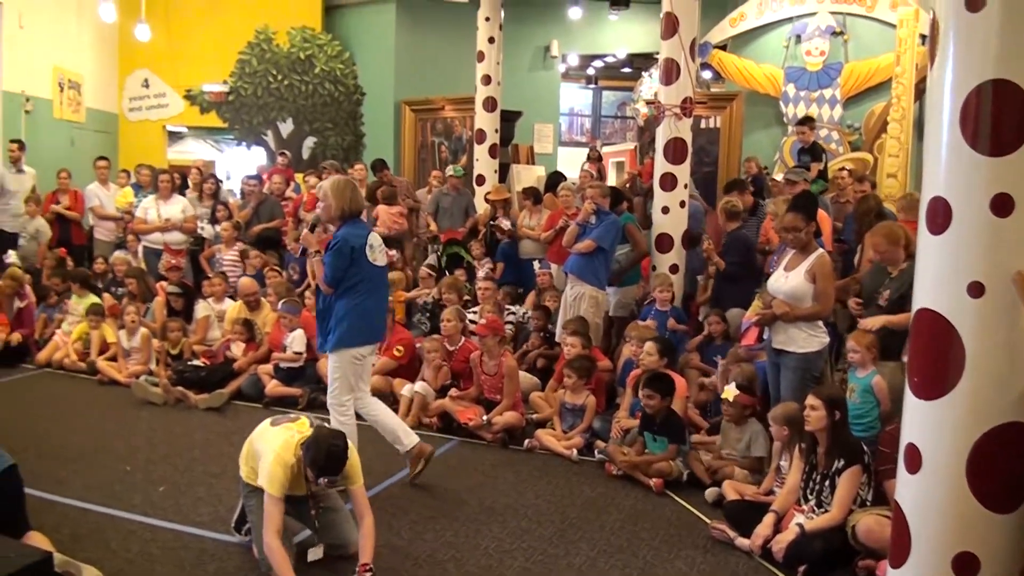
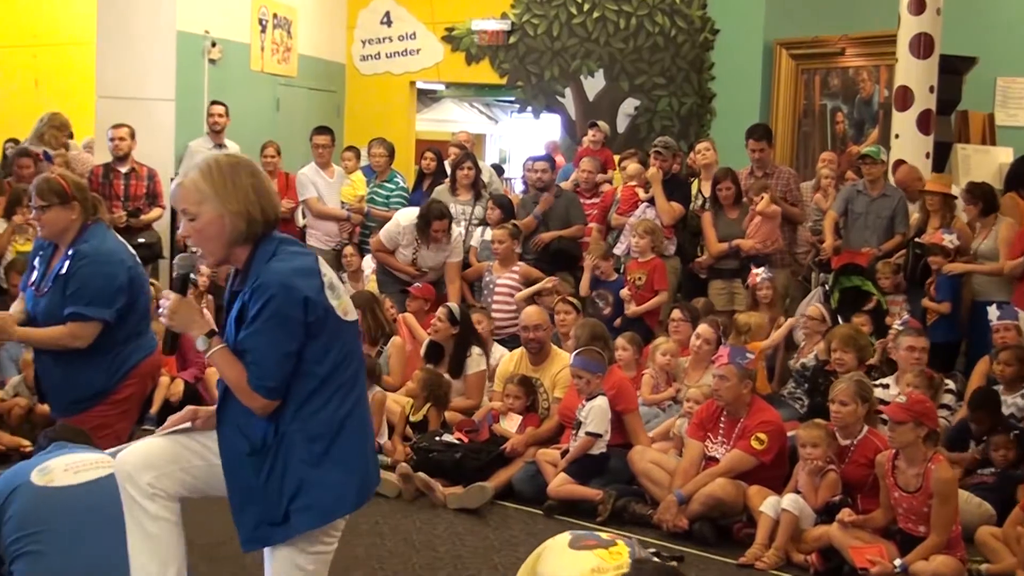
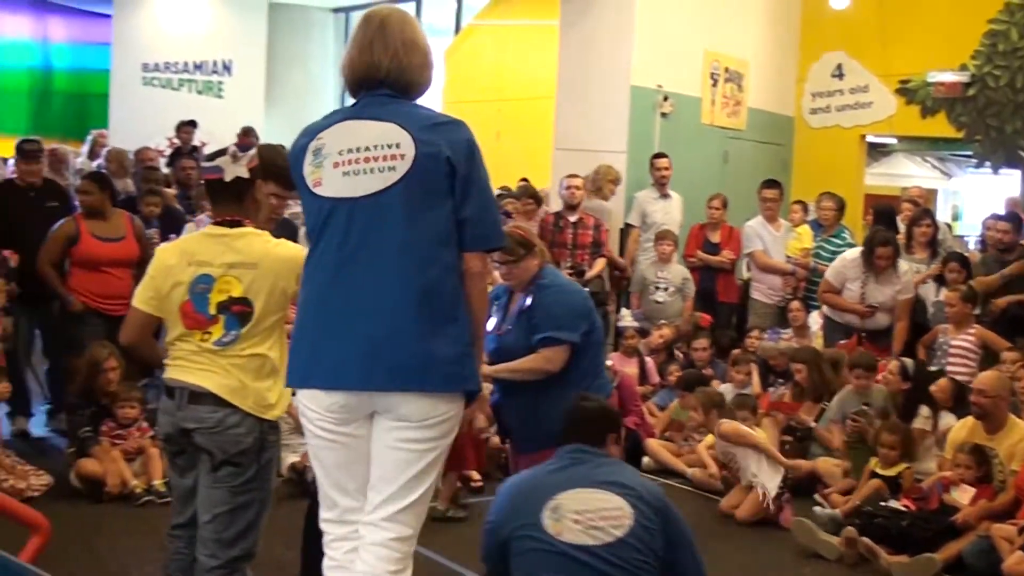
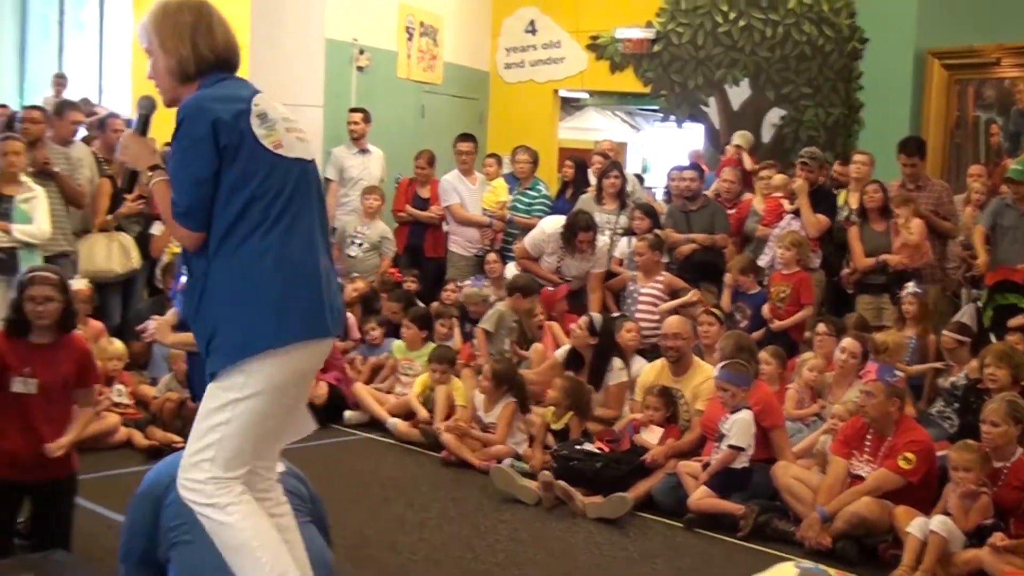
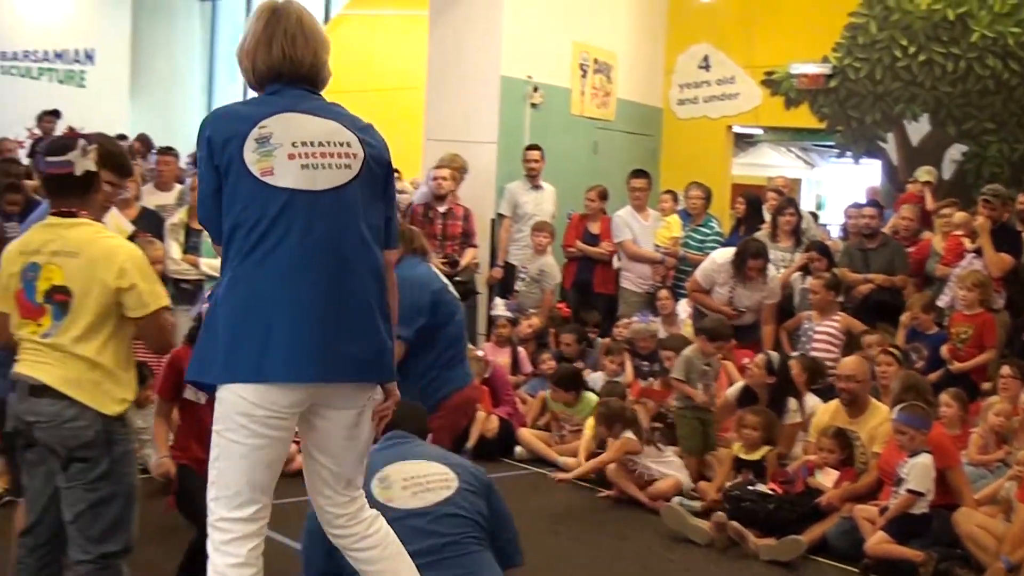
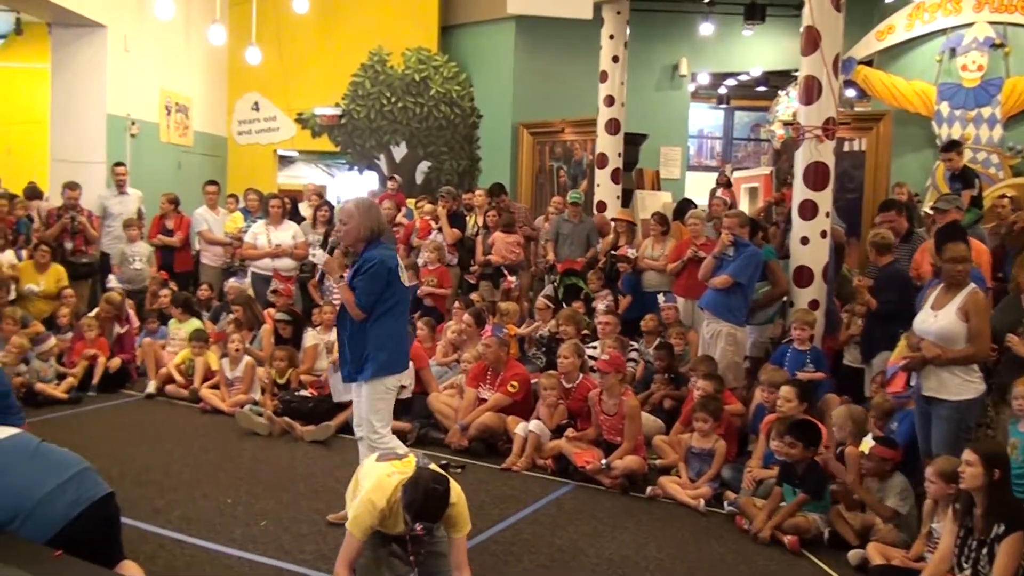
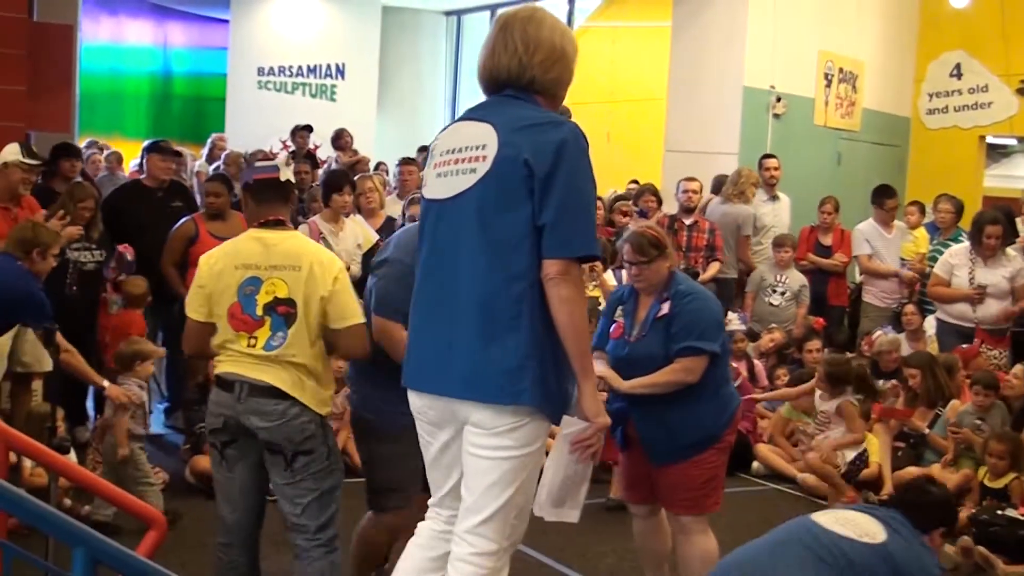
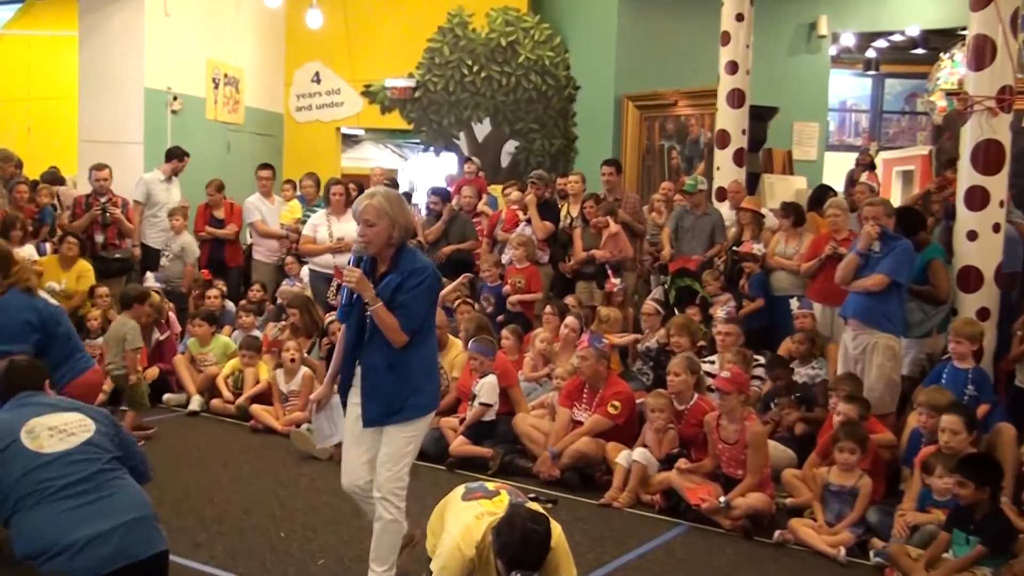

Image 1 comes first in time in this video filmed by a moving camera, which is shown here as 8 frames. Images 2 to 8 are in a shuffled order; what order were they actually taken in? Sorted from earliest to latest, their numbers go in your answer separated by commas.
6, 8, 2, 4, 5, 3, 7
